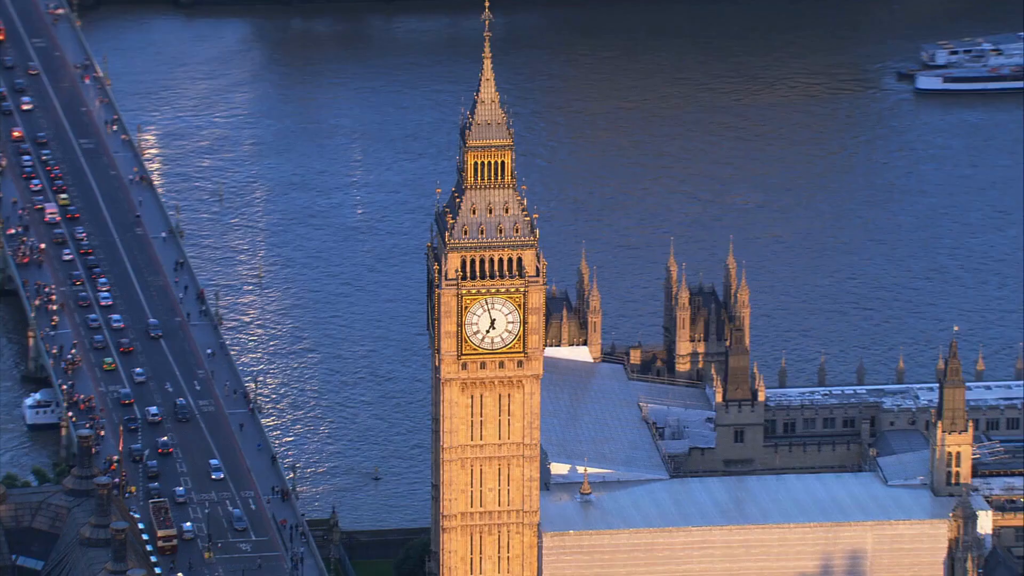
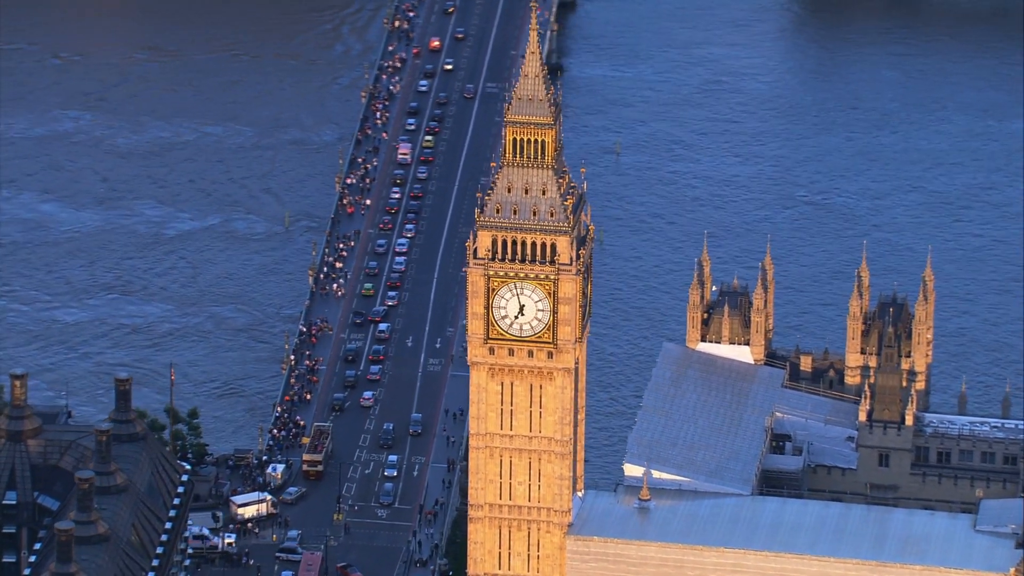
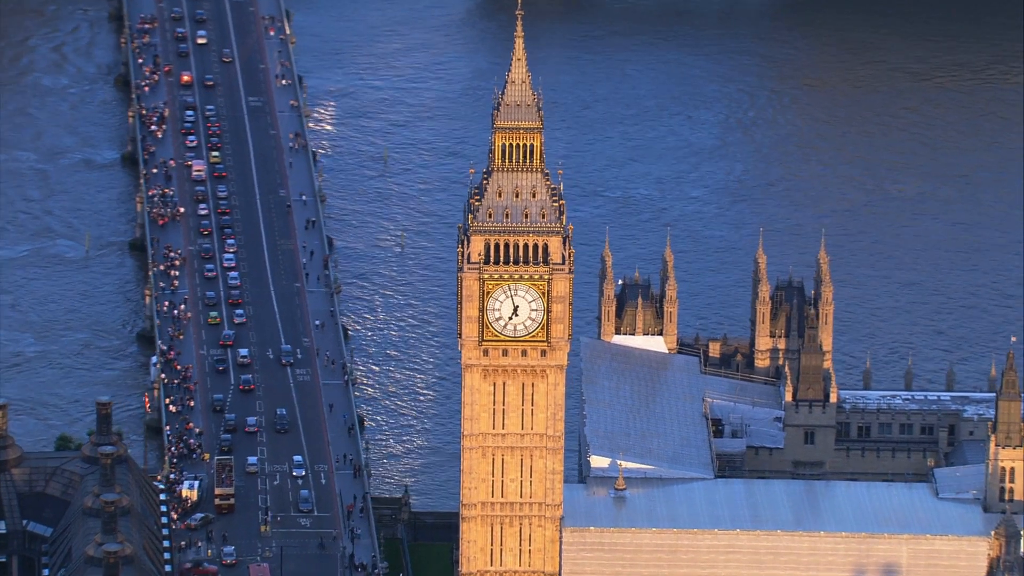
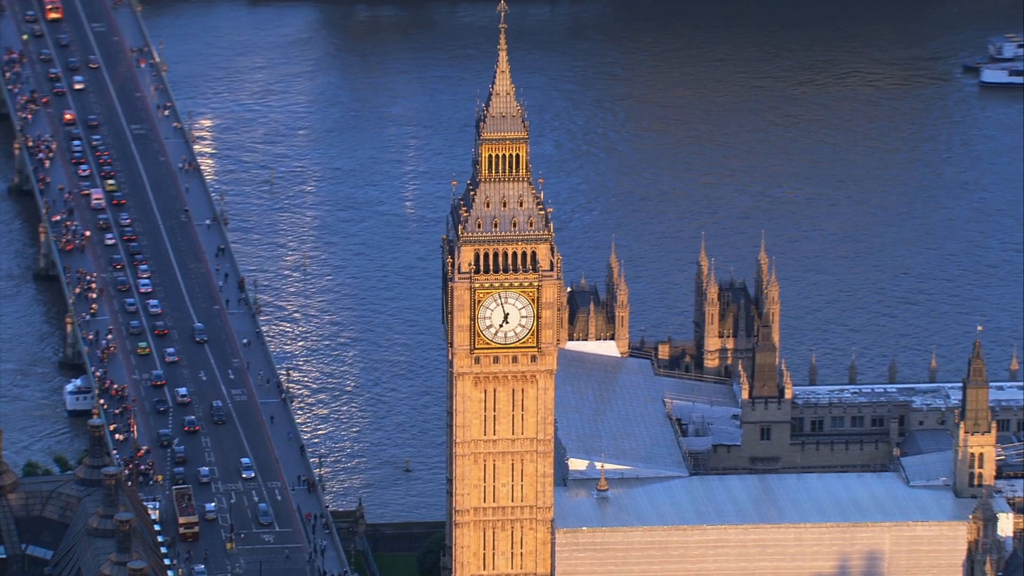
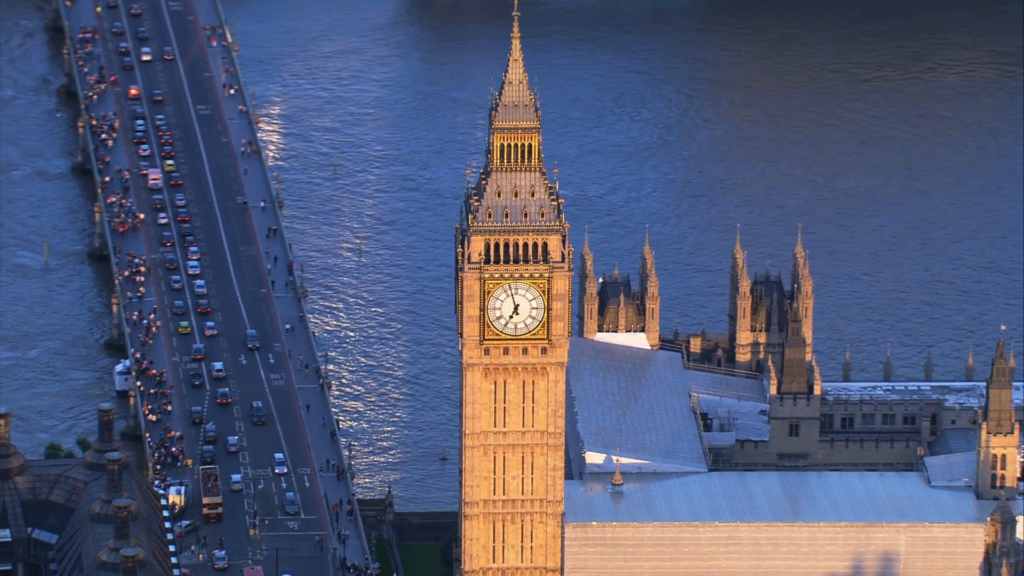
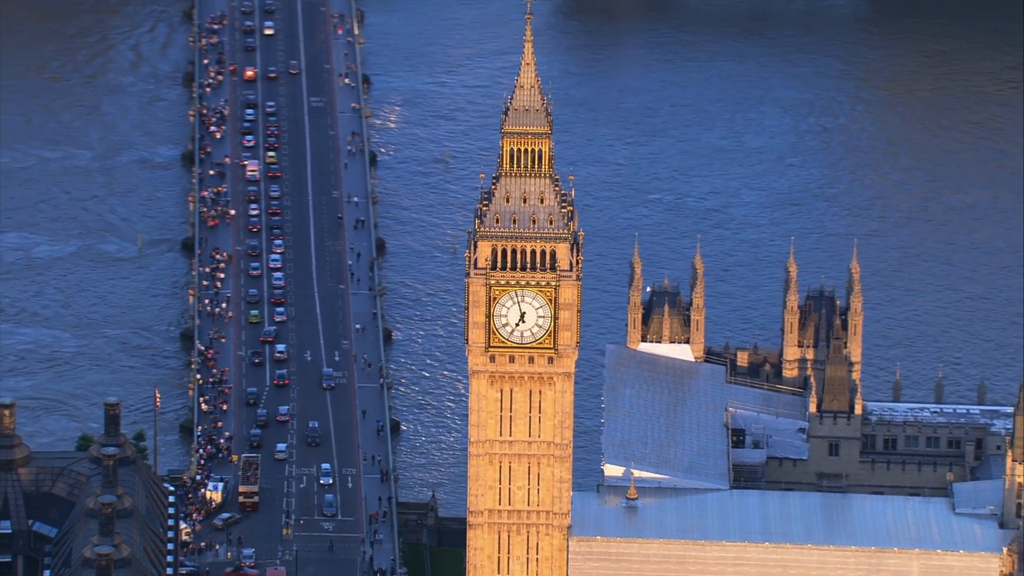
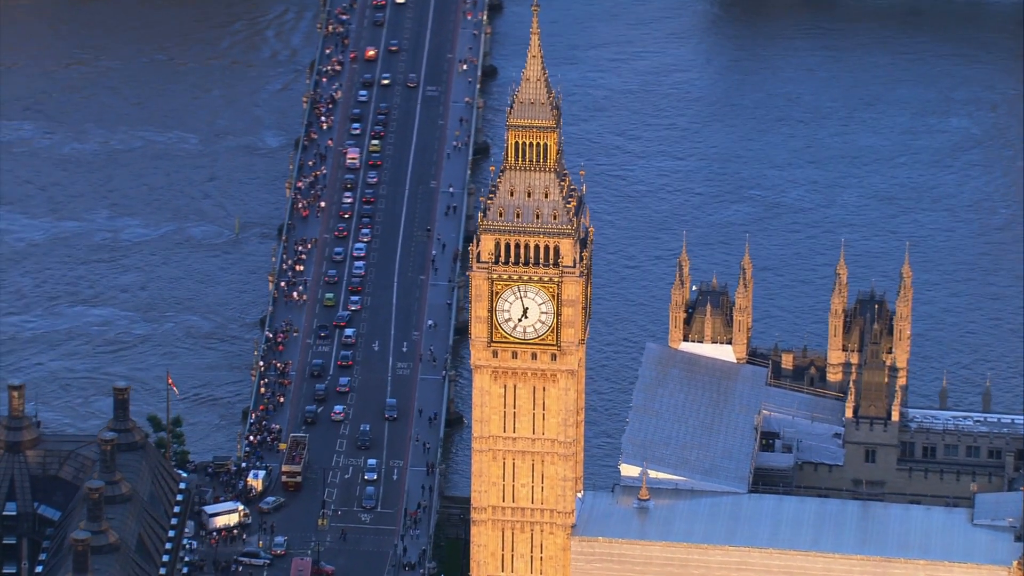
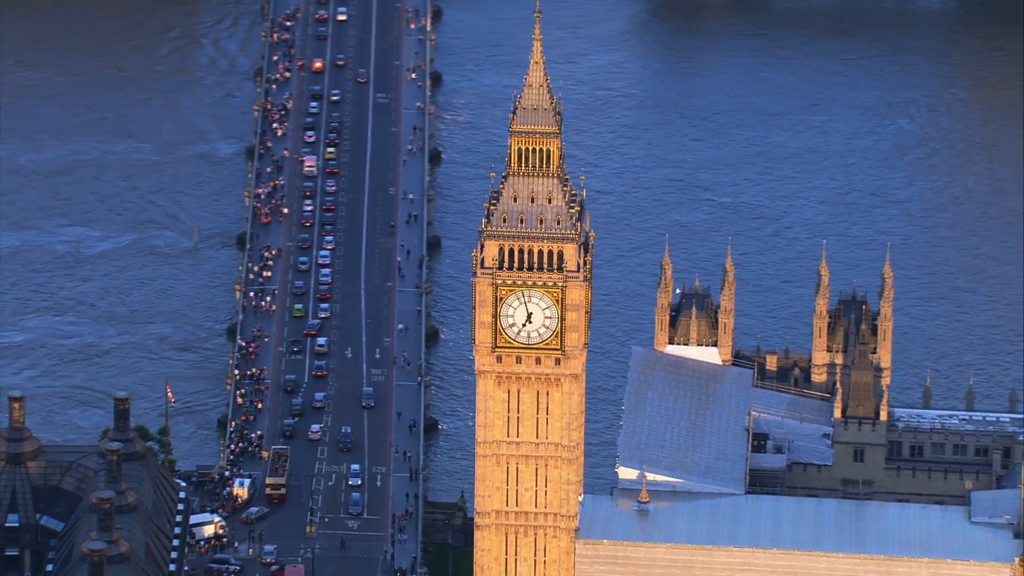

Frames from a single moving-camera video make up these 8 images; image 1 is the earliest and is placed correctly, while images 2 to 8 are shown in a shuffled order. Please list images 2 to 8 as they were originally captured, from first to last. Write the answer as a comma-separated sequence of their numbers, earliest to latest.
4, 5, 3, 6, 8, 7, 2
